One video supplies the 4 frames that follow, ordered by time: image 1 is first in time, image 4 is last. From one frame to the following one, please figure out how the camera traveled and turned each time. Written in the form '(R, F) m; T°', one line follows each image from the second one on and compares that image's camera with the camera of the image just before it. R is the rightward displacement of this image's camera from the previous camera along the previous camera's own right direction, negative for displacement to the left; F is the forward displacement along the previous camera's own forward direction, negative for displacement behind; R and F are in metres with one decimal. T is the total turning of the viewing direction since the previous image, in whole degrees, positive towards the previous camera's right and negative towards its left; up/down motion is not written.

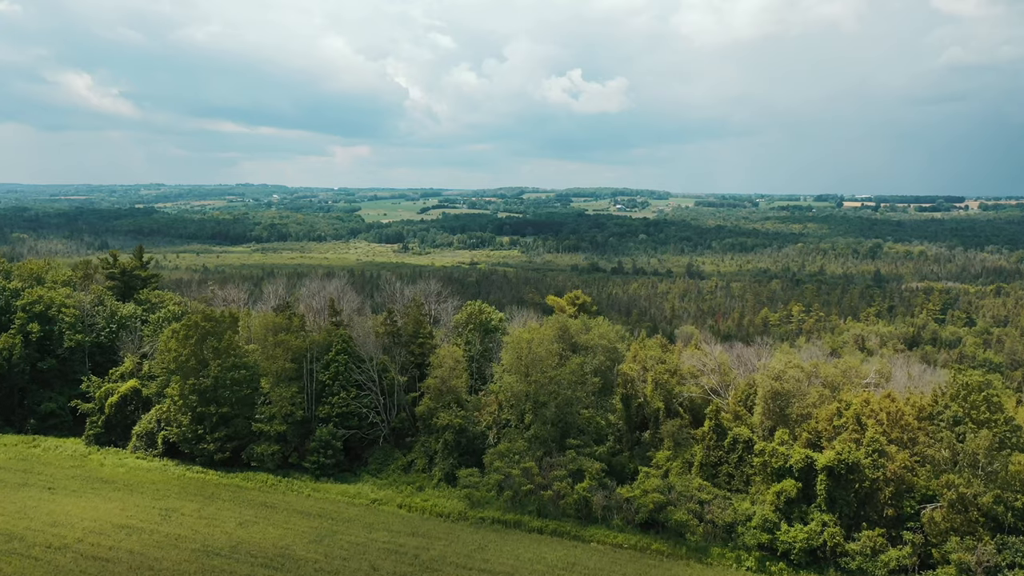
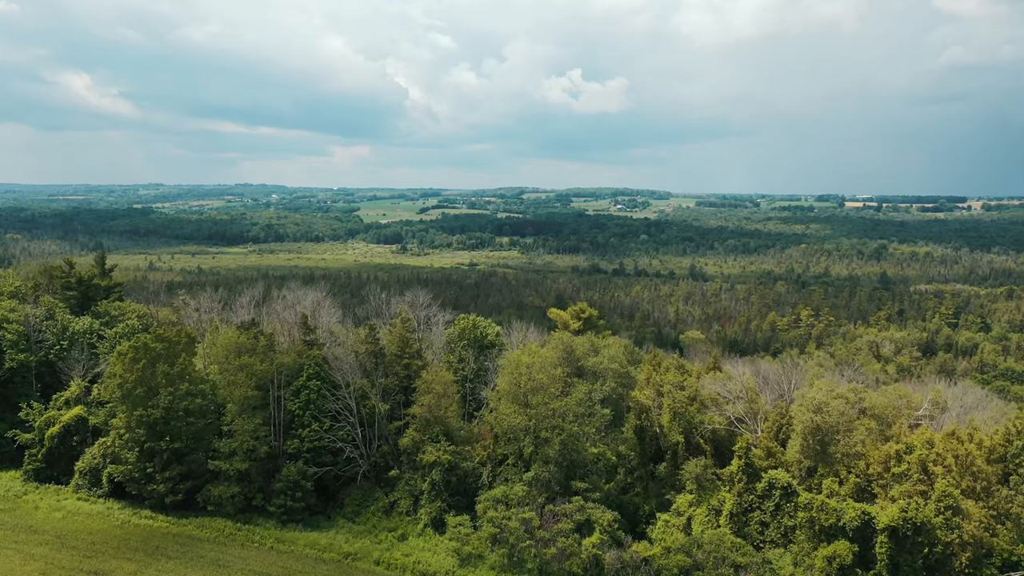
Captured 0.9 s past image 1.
(+0.1, +5.1) m; 0°
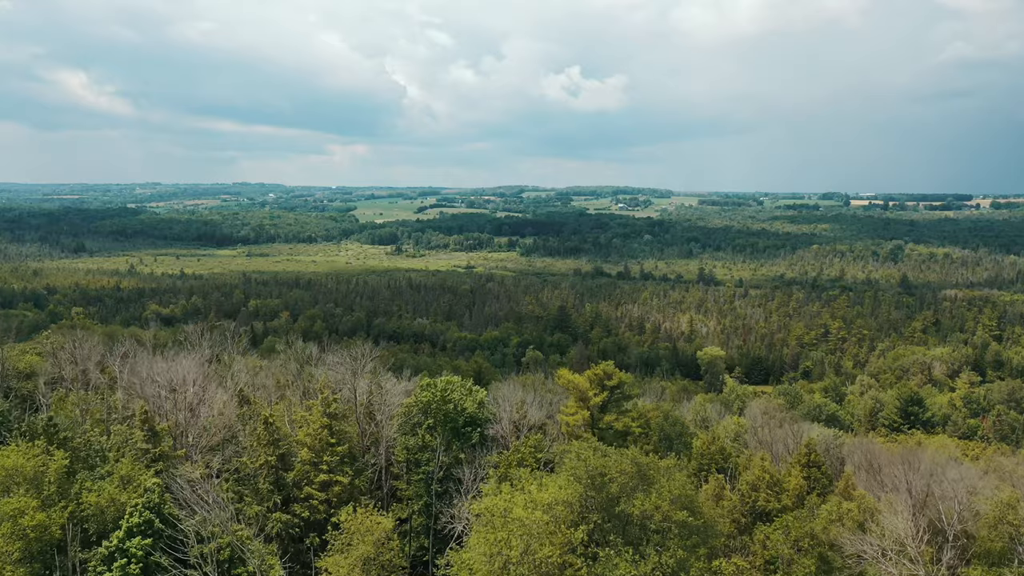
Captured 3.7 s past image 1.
(+0.5, +15.4) m; 0°
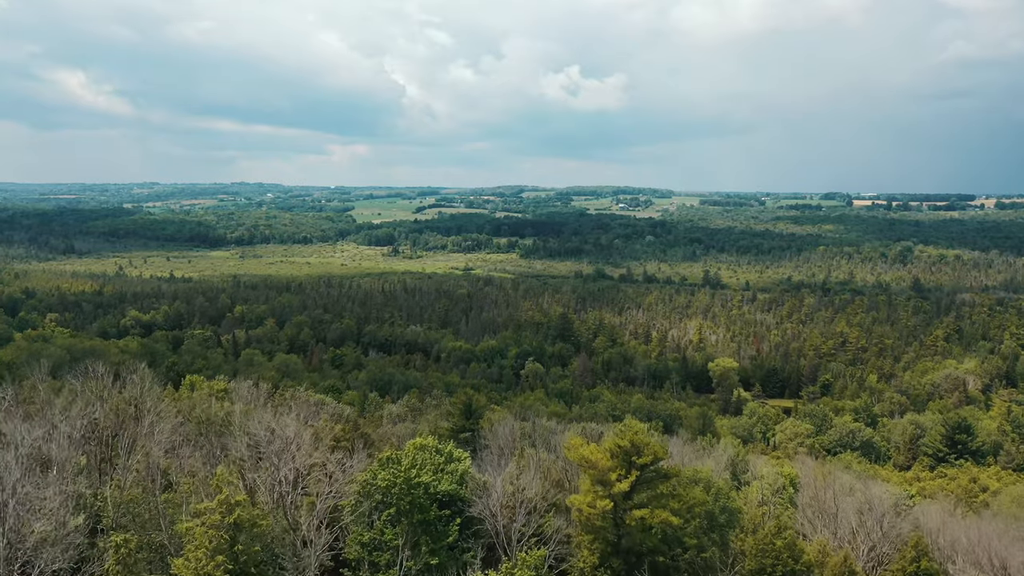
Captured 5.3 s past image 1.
(+0.2, +8.4) m; 0°
